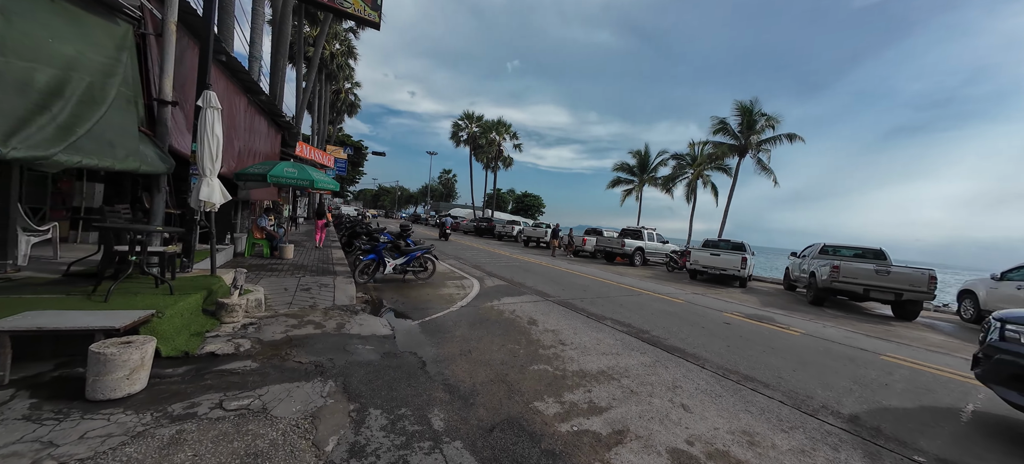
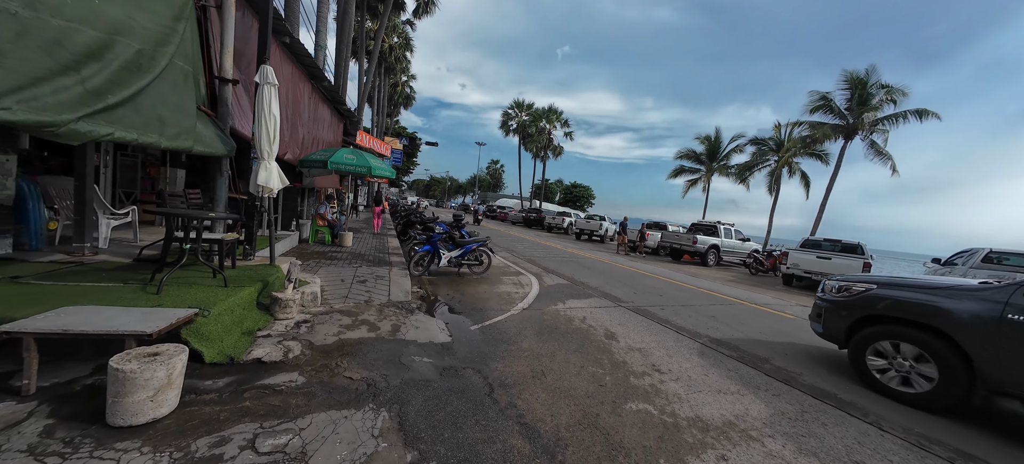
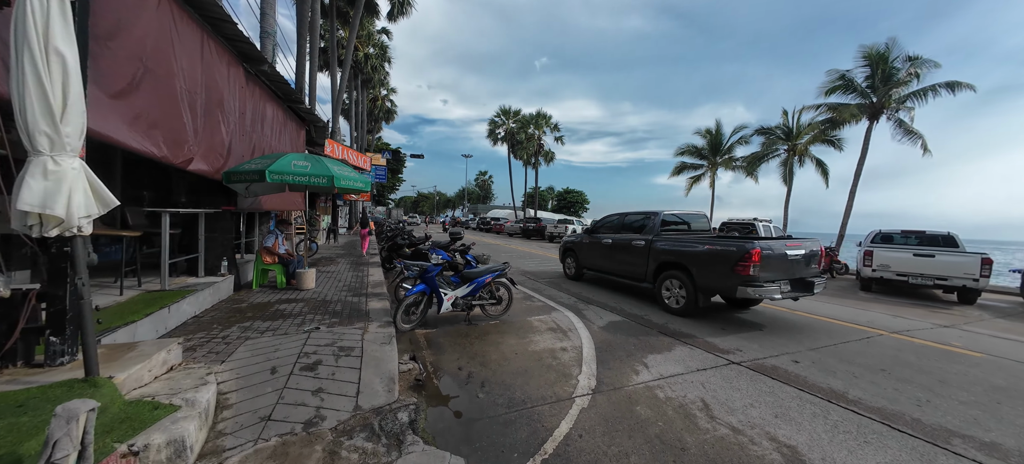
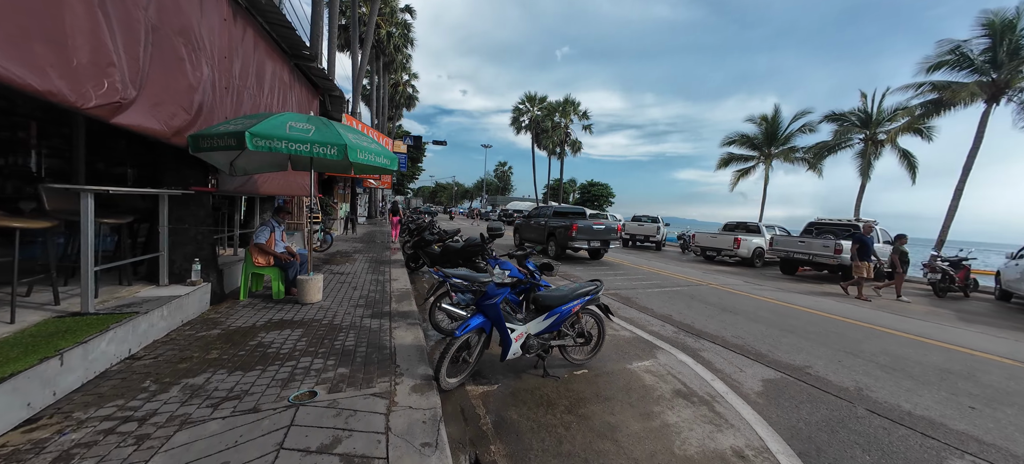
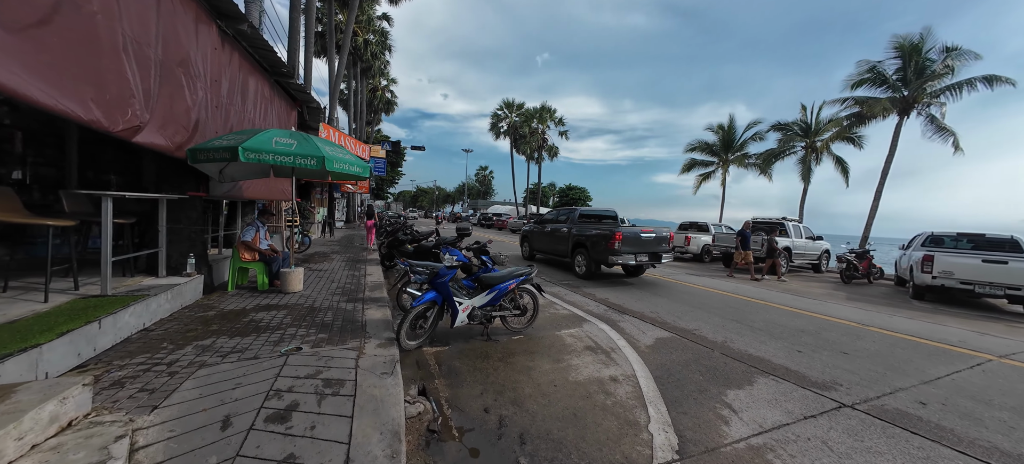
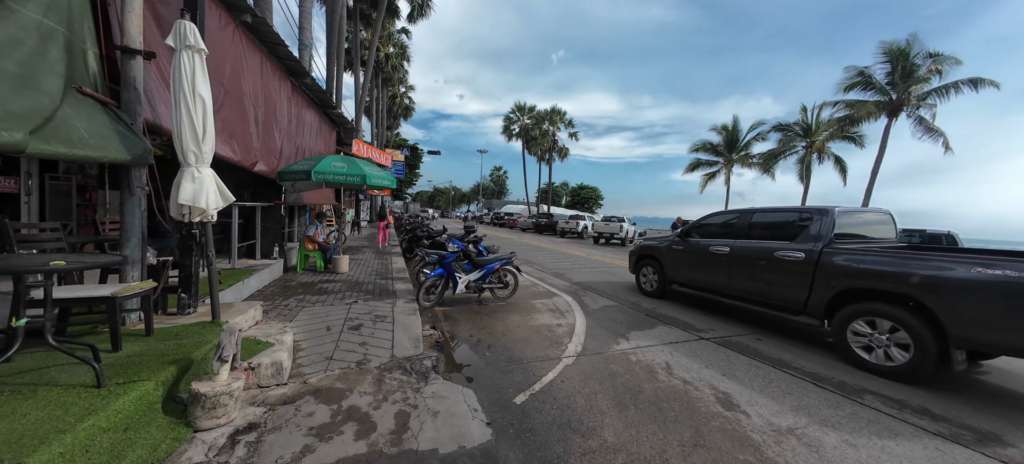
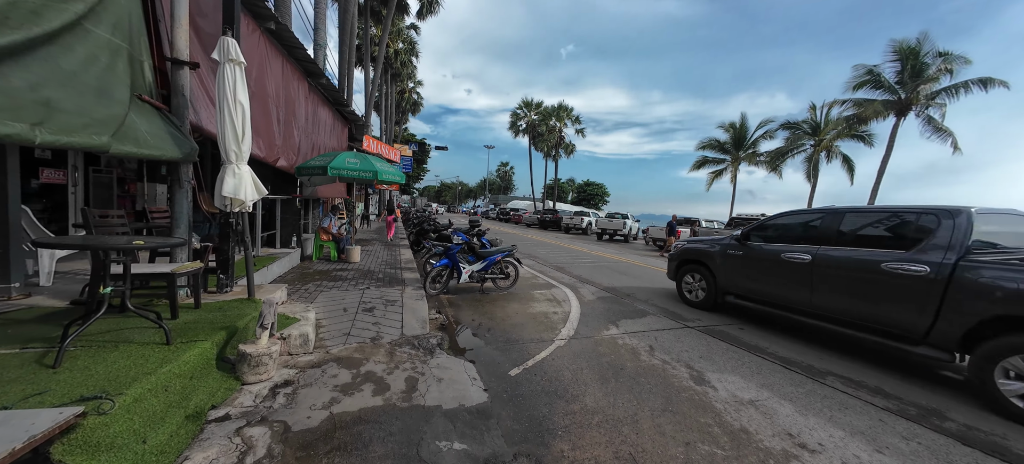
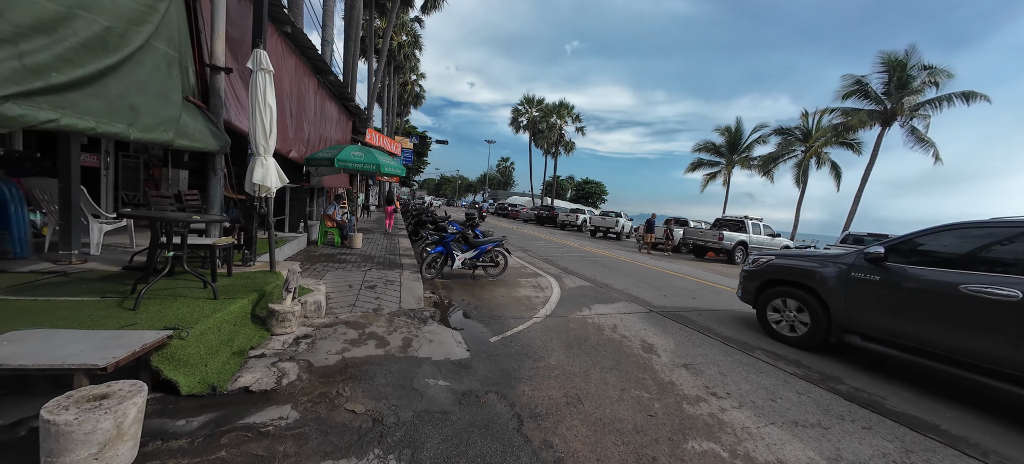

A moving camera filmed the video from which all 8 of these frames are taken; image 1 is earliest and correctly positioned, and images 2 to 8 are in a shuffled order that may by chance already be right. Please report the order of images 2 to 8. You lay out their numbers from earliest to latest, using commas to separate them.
2, 8, 7, 6, 3, 5, 4
